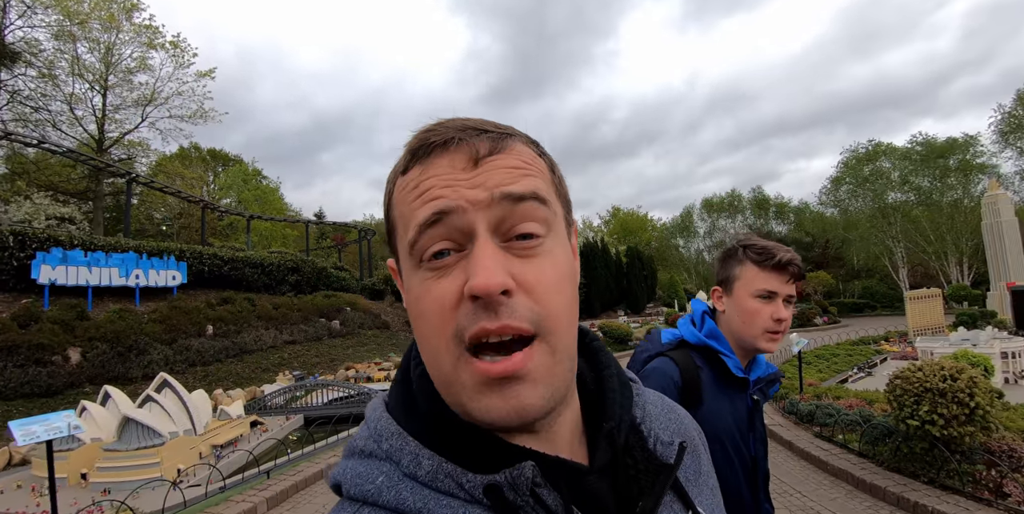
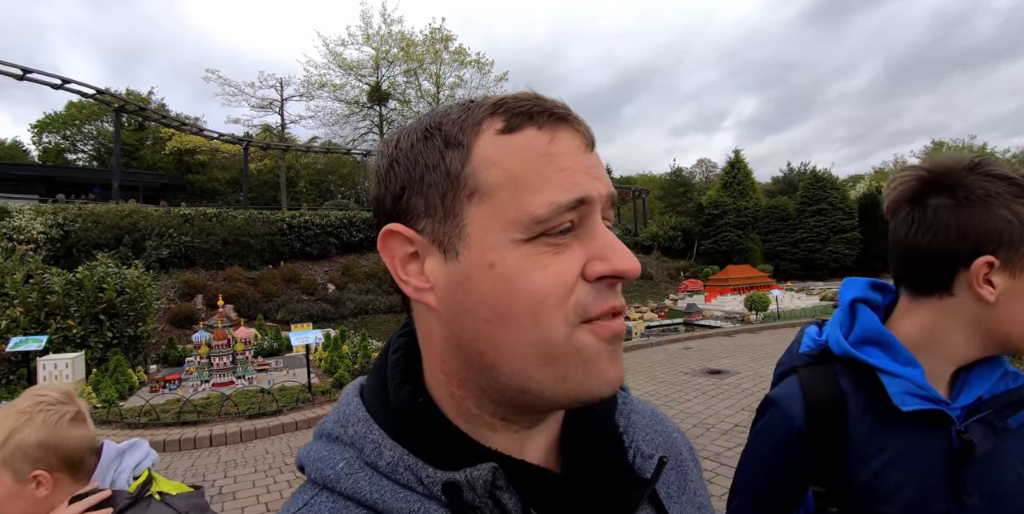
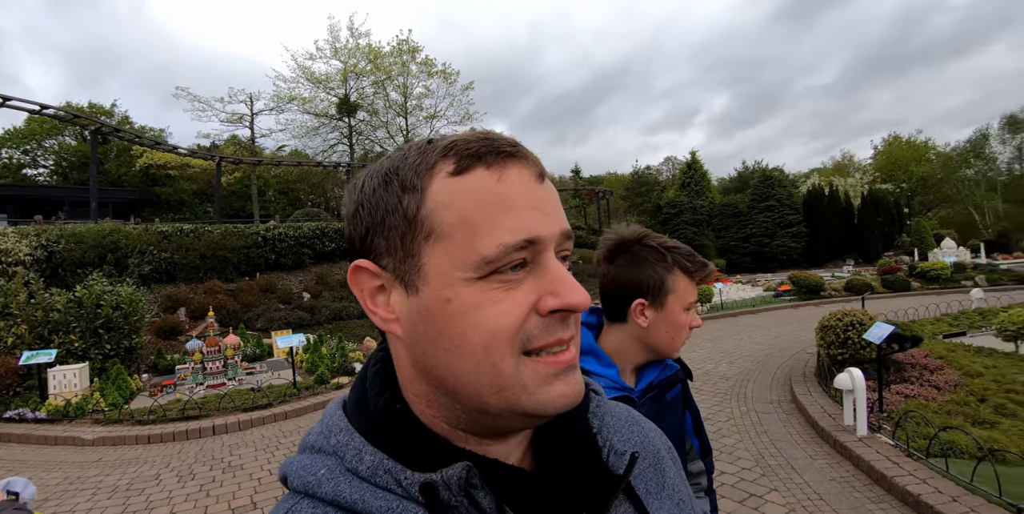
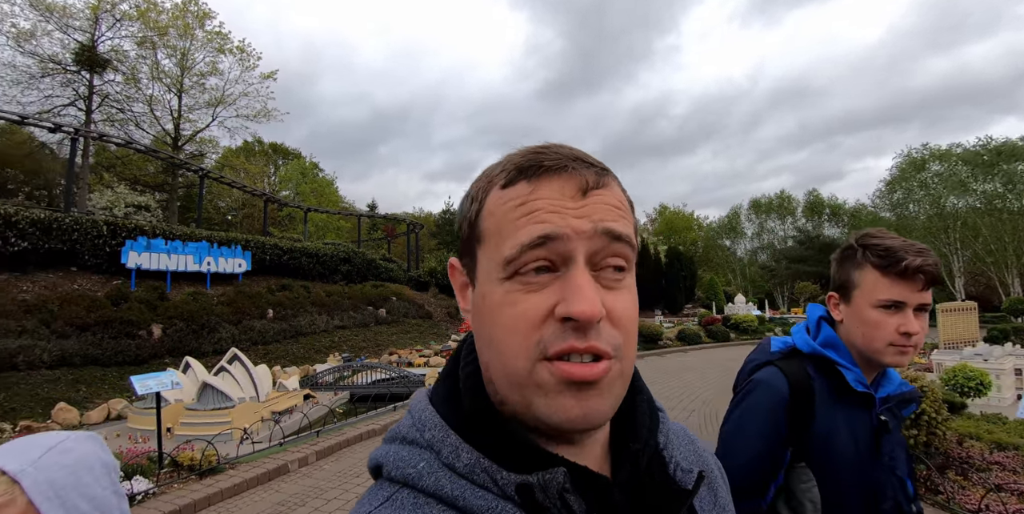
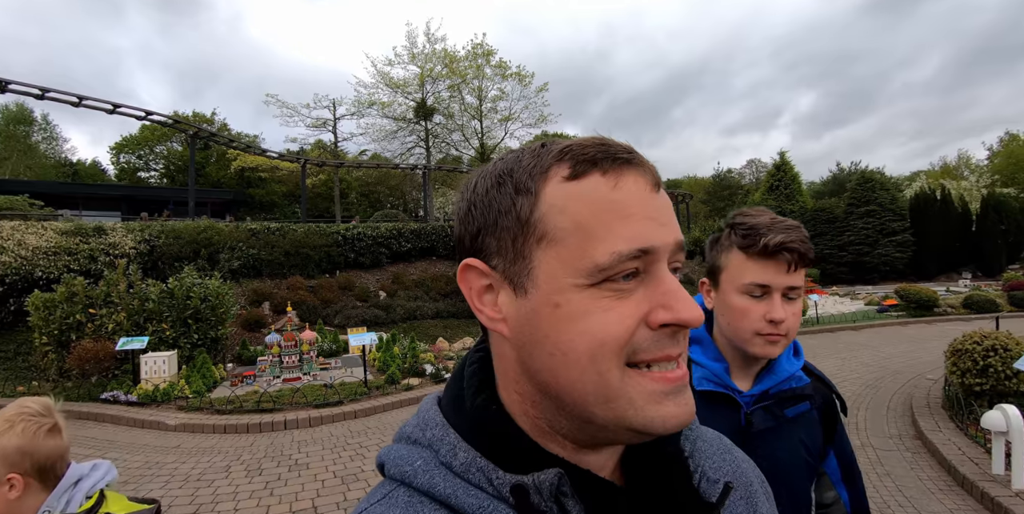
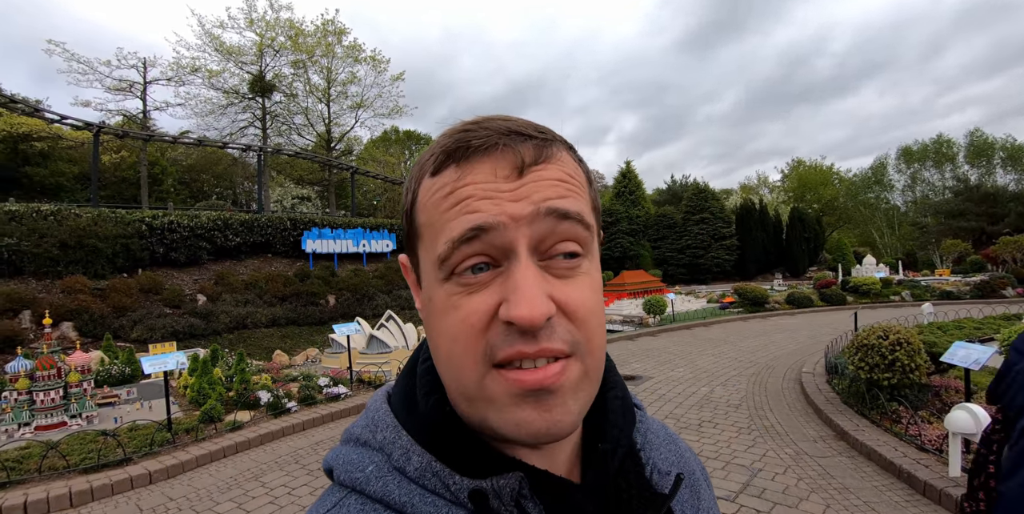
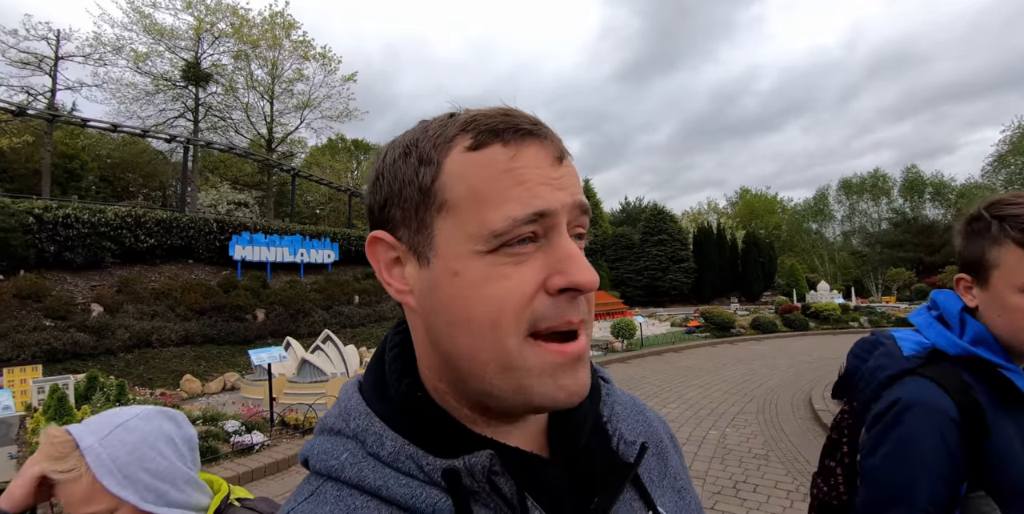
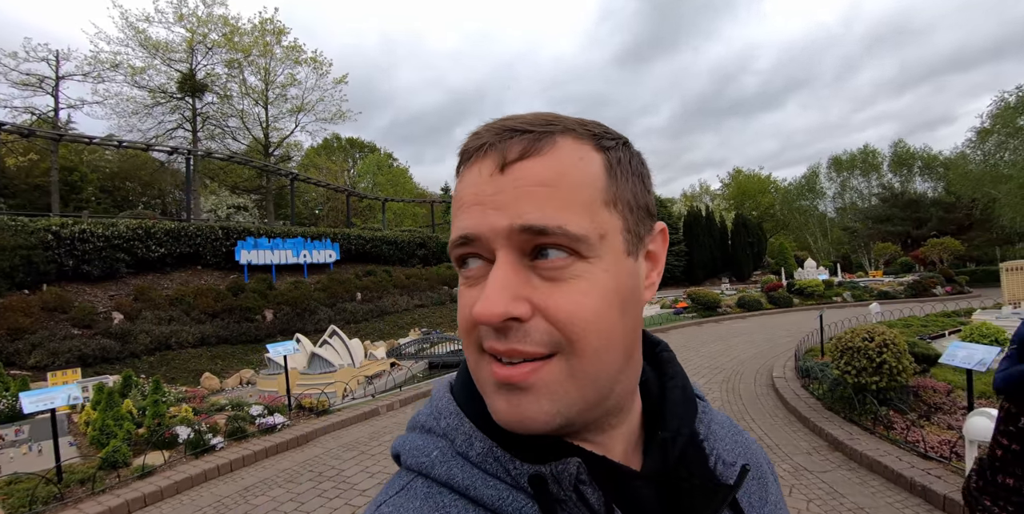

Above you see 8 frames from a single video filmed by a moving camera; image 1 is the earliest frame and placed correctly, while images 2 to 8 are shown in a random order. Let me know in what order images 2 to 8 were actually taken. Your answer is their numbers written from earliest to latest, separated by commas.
4, 7, 8, 6, 2, 5, 3
